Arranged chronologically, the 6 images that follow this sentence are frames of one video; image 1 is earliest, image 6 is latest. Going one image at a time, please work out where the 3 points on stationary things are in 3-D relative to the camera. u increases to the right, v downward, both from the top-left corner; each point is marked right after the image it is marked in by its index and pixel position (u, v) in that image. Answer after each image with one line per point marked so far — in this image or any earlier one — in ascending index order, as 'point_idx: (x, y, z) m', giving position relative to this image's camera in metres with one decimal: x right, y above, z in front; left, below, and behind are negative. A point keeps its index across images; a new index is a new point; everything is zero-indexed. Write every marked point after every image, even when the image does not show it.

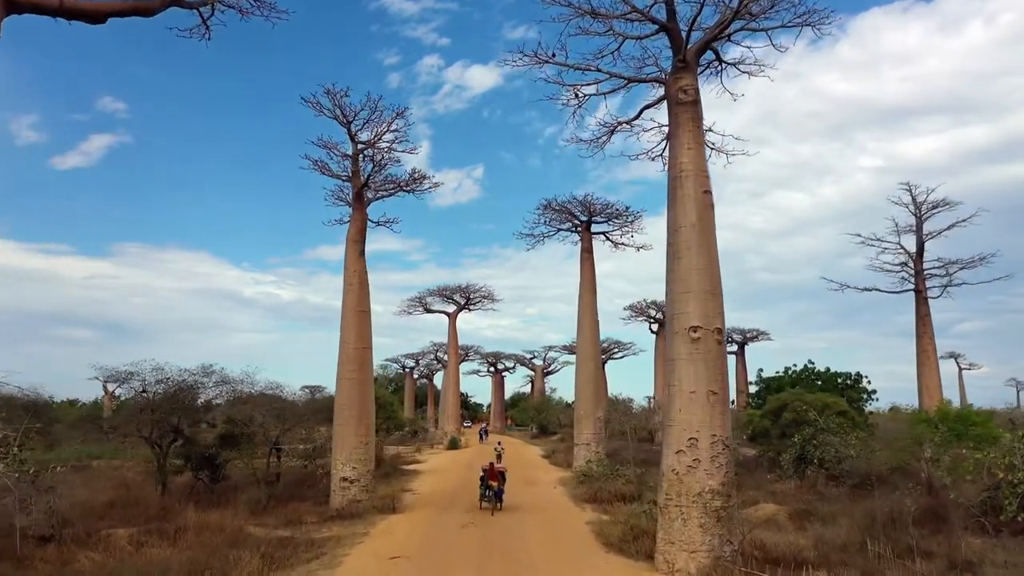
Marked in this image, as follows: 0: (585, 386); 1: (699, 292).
0: (+2.0, -2.7, +18.4) m
1: (+2.0, 0.0, +7.2) m
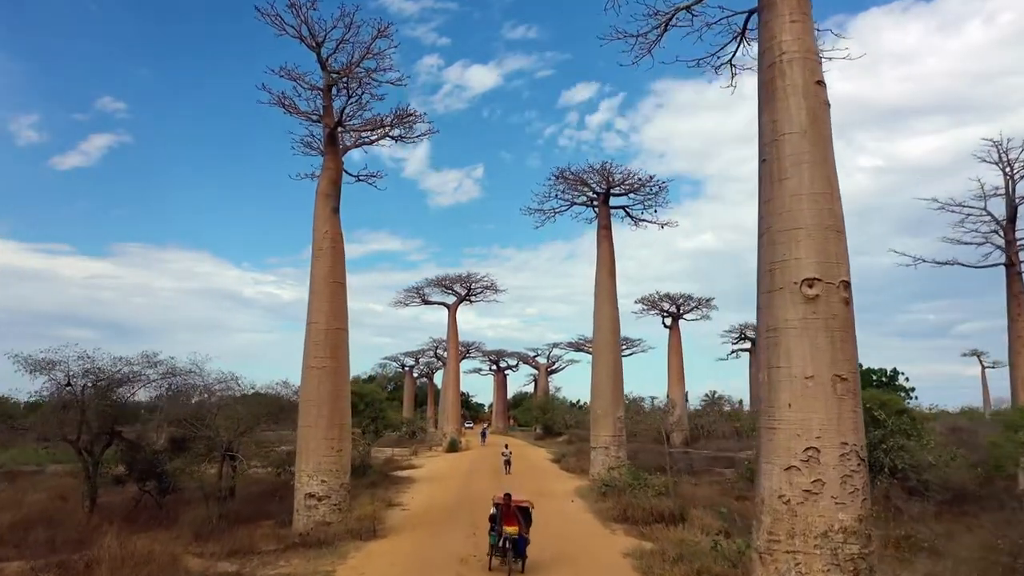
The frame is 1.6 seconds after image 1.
0: (+2.1, -2.2, +16.0) m
1: (+2.1, +0.4, +4.8) m
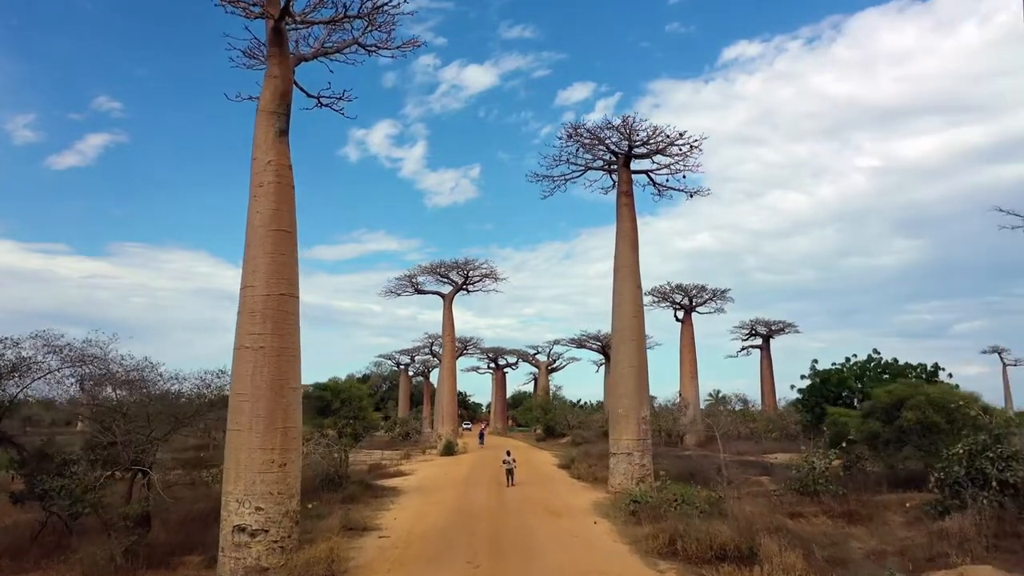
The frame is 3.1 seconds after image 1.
0: (+2.2, -1.8, +13.5) m
1: (+2.3, +0.9, +2.3) m
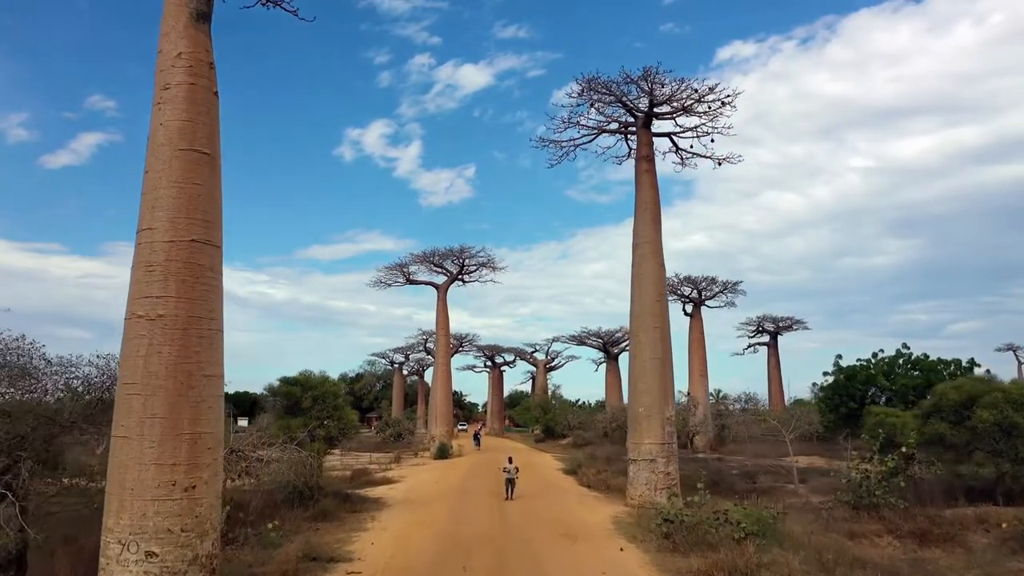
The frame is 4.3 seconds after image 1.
0: (+2.3, -1.4, +11.6) m
1: (+2.4, +1.2, +0.4) m
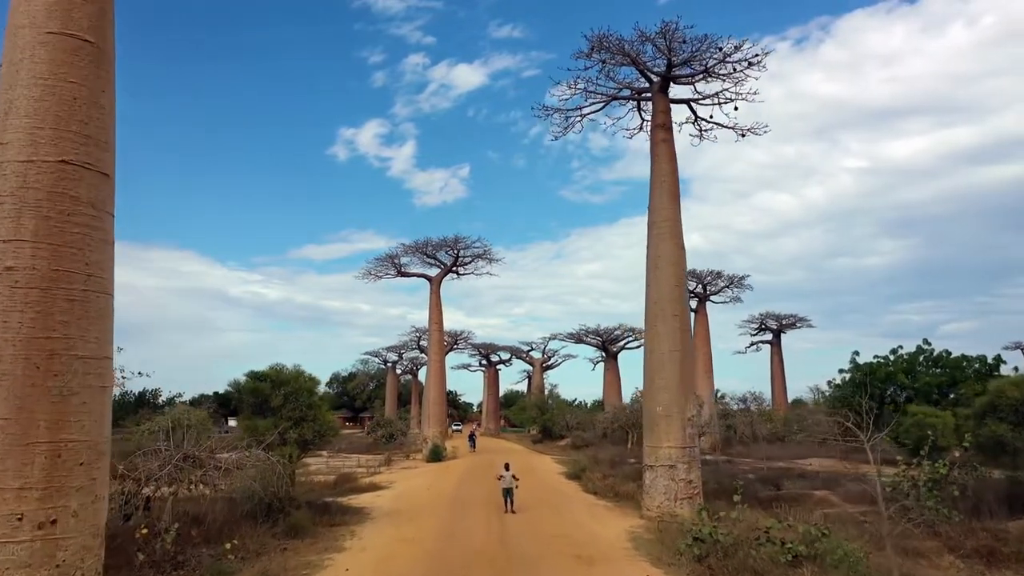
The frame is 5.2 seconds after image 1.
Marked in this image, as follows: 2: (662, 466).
0: (+2.3, -1.2, +10.2) m
1: (+2.5, +1.5, -1.0) m
2: (+2.2, -2.6, +10.1) m
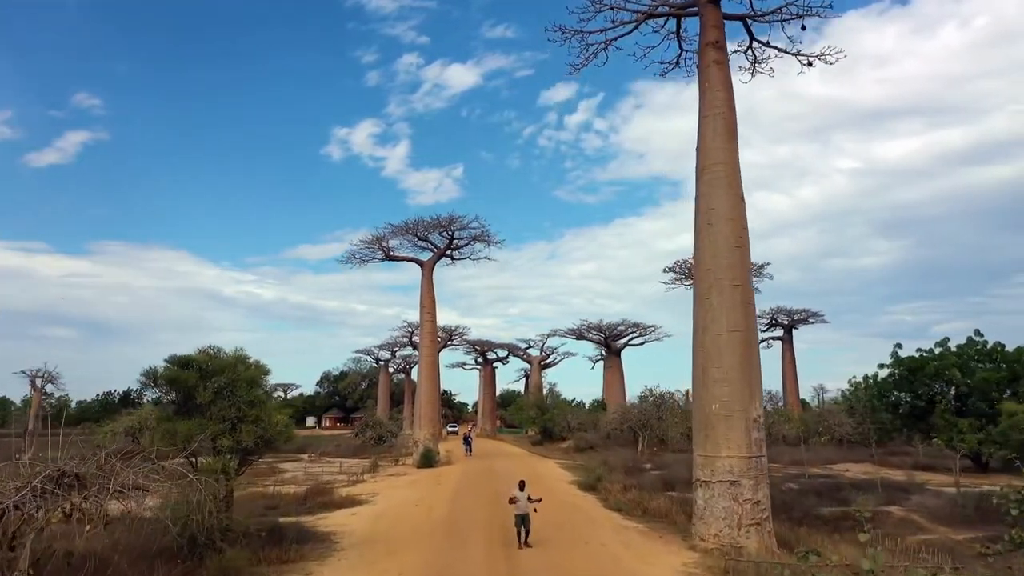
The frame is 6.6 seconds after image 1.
0: (+2.4, -0.7, +7.8) m
1: (+2.7, +1.9, -3.4) m
2: (+2.3, -2.2, +7.7) m
